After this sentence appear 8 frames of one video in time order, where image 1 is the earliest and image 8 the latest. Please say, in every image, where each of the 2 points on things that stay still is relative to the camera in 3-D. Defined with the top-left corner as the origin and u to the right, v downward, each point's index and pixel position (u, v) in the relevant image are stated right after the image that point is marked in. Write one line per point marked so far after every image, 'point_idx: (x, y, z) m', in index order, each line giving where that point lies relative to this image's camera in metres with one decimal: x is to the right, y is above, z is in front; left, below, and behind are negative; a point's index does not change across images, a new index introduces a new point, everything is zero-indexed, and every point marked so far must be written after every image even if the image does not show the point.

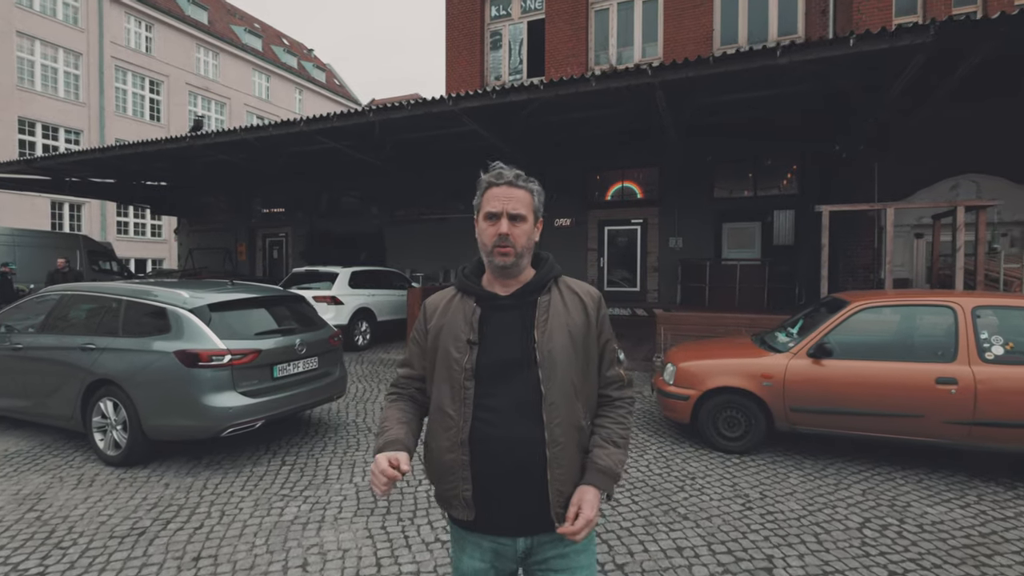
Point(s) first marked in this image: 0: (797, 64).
0: (+4.0, +3.1, +7.1) m
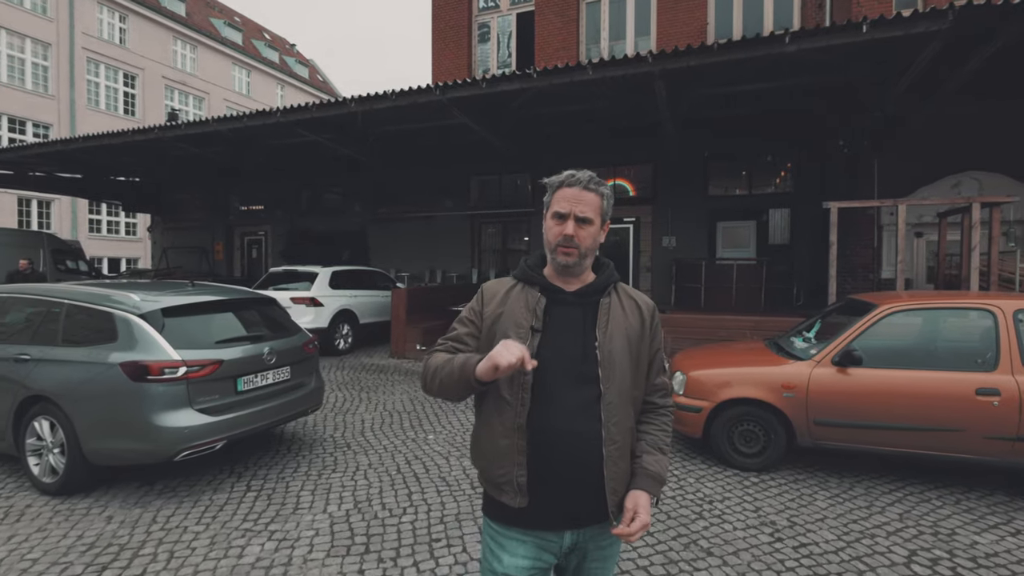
0: (+3.9, +3.1, +6.7) m
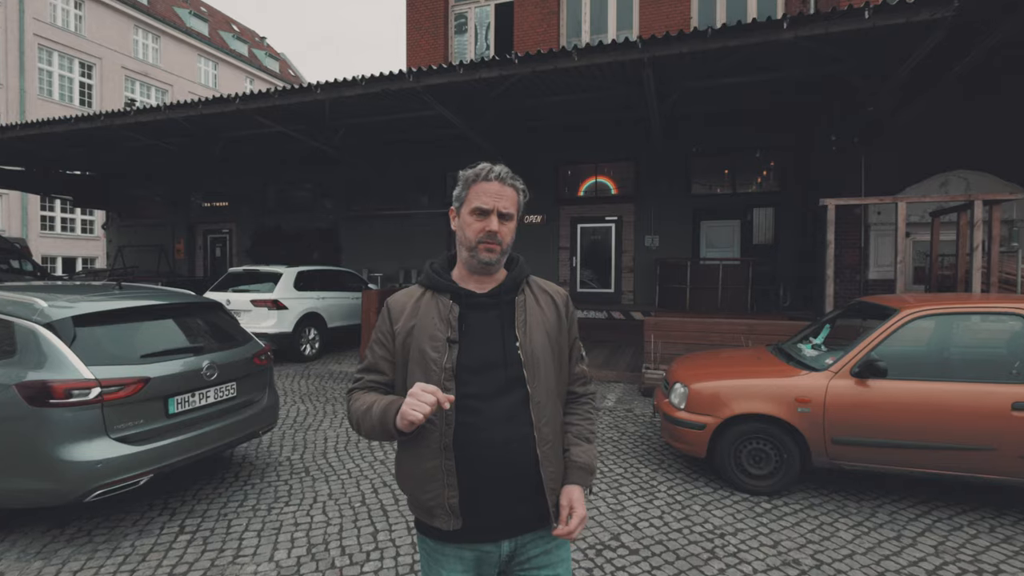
0: (+3.6, +3.1, +6.4) m
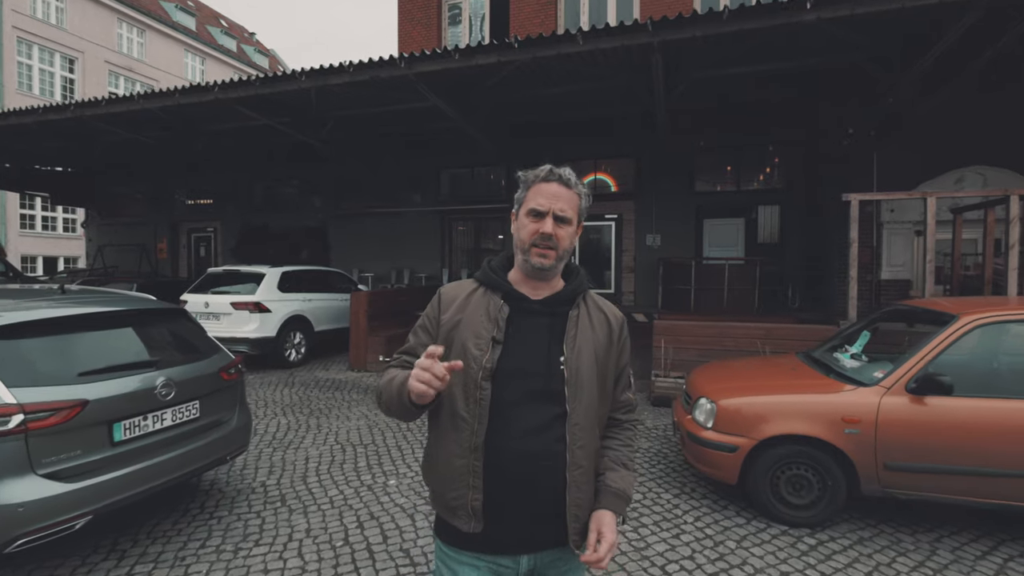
0: (+3.6, +3.1, +5.9) m
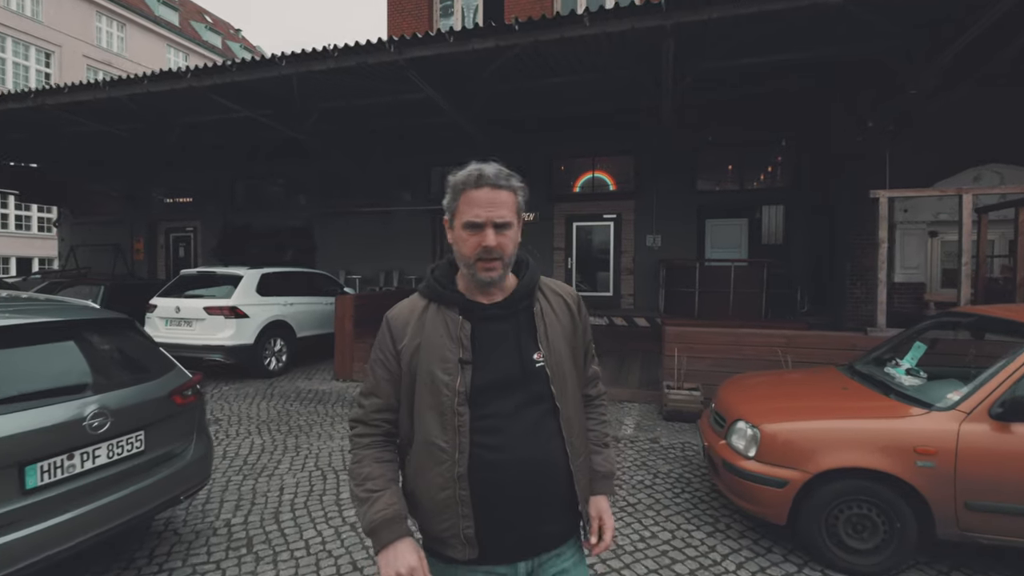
0: (+3.6, +3.0, +5.5) m
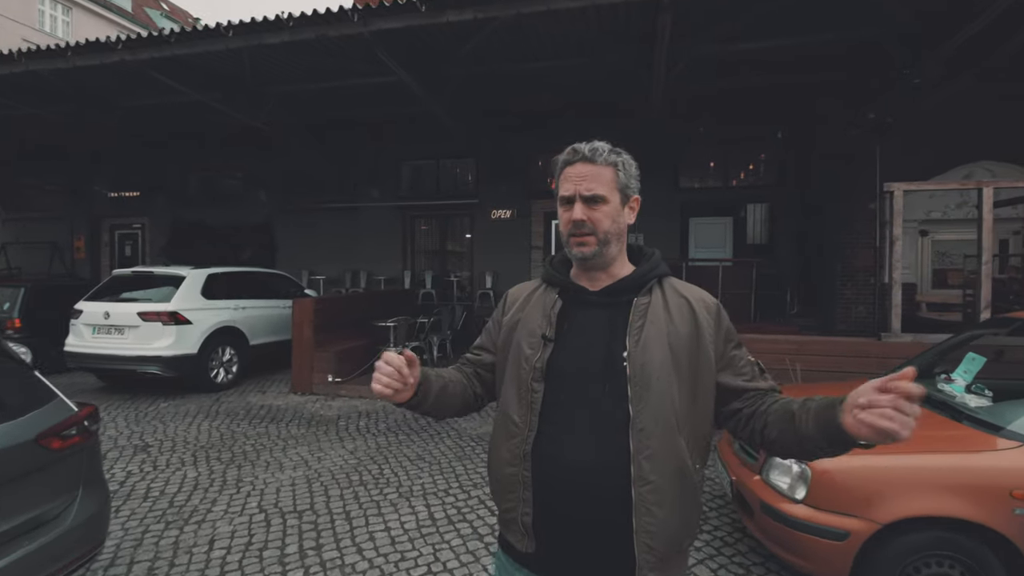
0: (+3.4, +3.0, +5.0) m
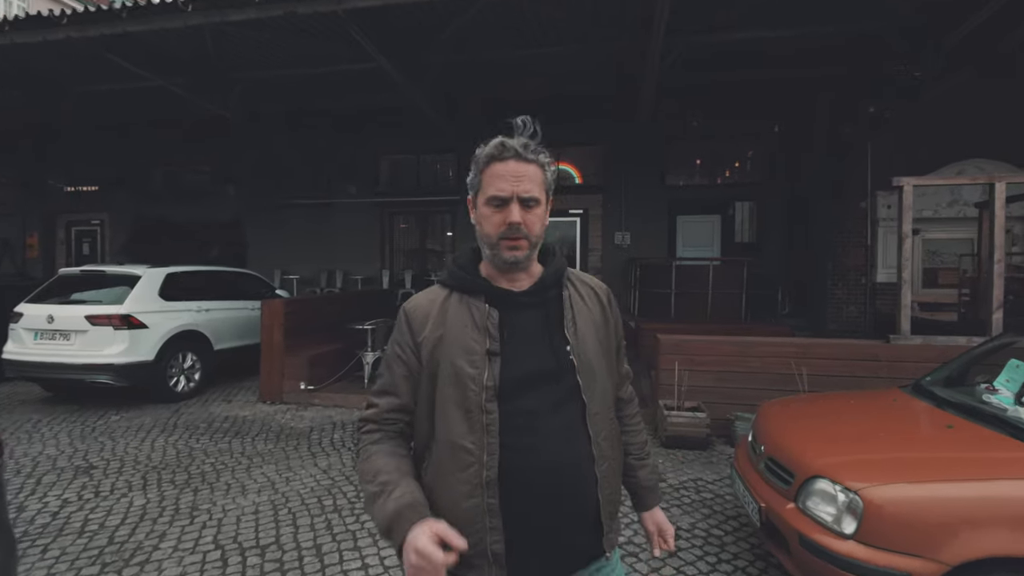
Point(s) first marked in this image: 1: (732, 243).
0: (+3.3, +3.0, +4.7) m
1: (+4.2, +0.8, +9.3) m
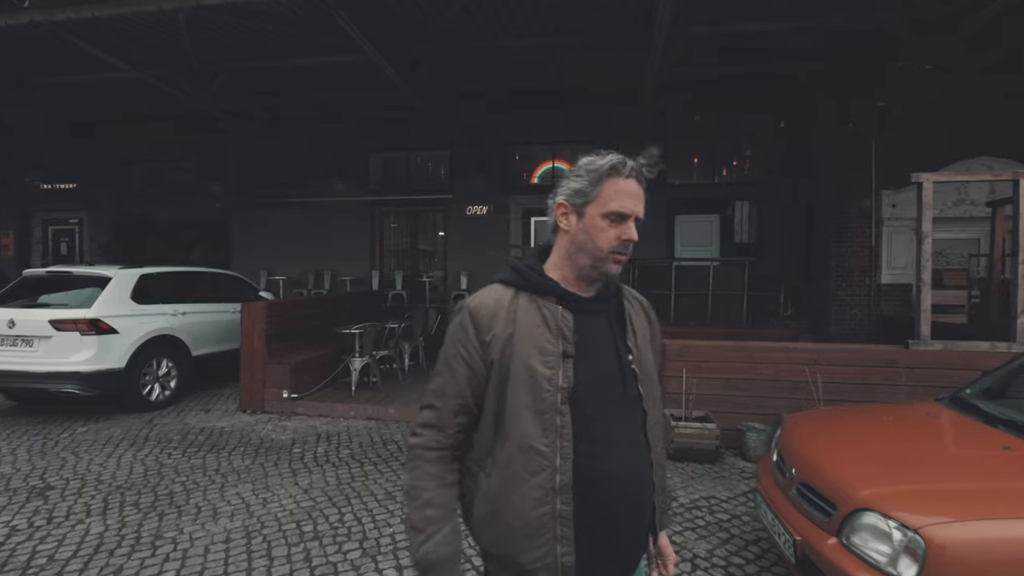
0: (+3.3, +3.0, +4.4) m
1: (+4.1, +0.8, +9.0) m
